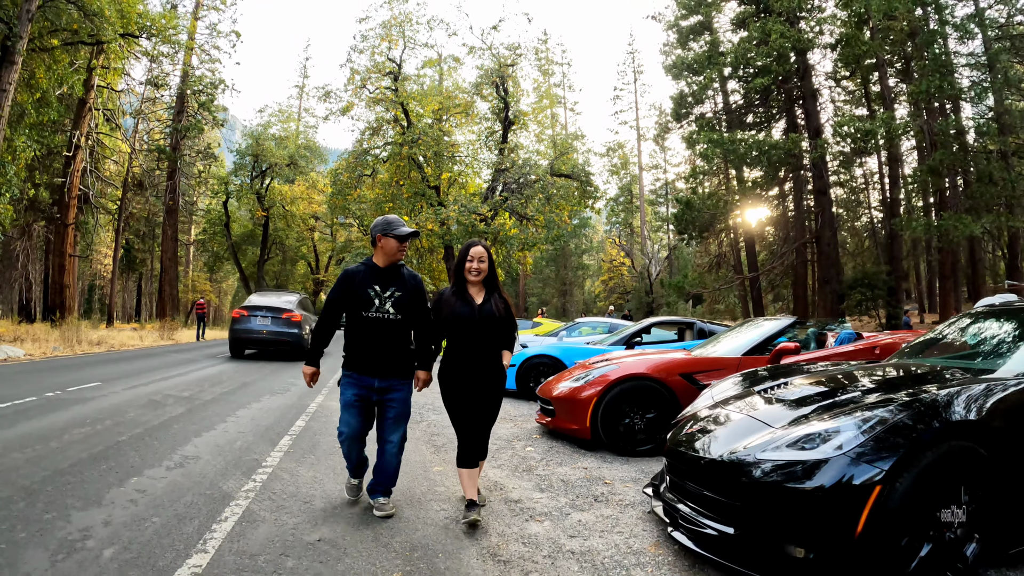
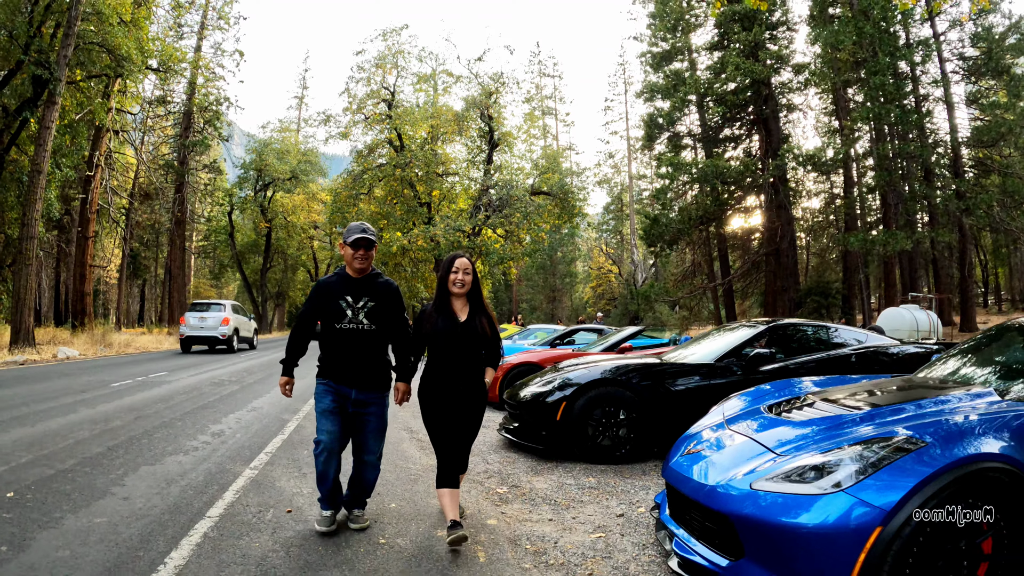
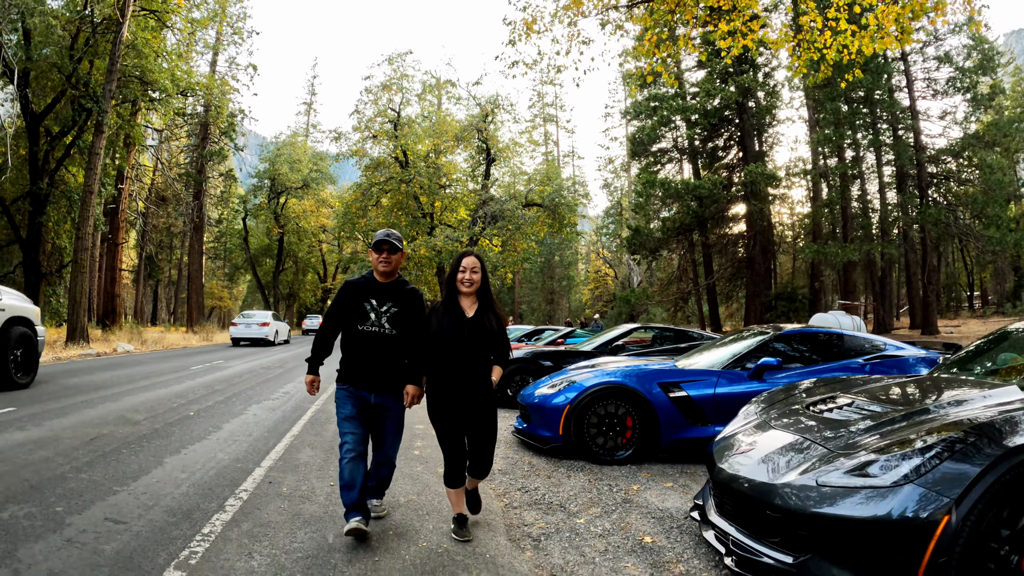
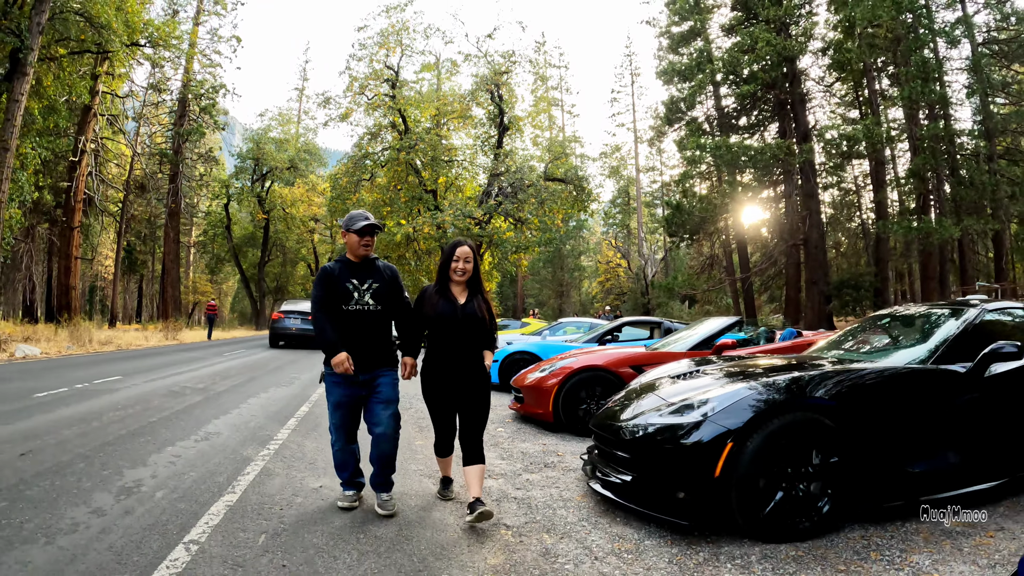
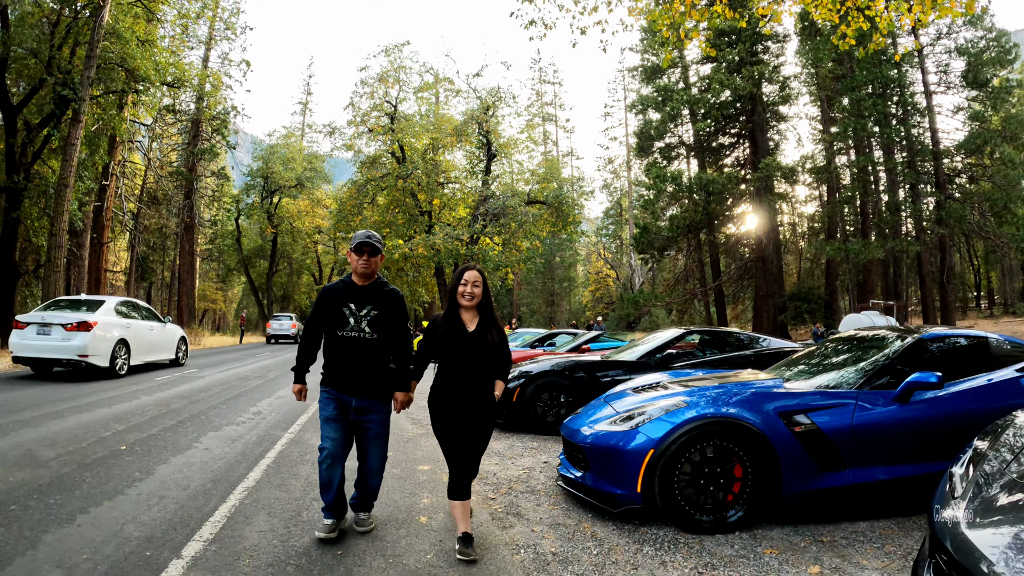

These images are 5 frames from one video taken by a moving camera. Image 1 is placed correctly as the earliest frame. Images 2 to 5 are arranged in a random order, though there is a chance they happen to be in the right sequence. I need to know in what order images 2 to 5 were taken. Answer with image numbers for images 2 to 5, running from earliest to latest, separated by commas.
4, 2, 5, 3
